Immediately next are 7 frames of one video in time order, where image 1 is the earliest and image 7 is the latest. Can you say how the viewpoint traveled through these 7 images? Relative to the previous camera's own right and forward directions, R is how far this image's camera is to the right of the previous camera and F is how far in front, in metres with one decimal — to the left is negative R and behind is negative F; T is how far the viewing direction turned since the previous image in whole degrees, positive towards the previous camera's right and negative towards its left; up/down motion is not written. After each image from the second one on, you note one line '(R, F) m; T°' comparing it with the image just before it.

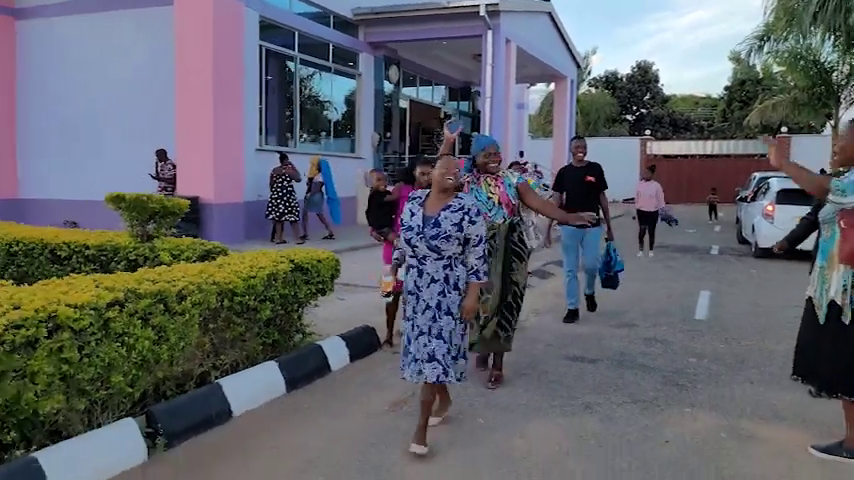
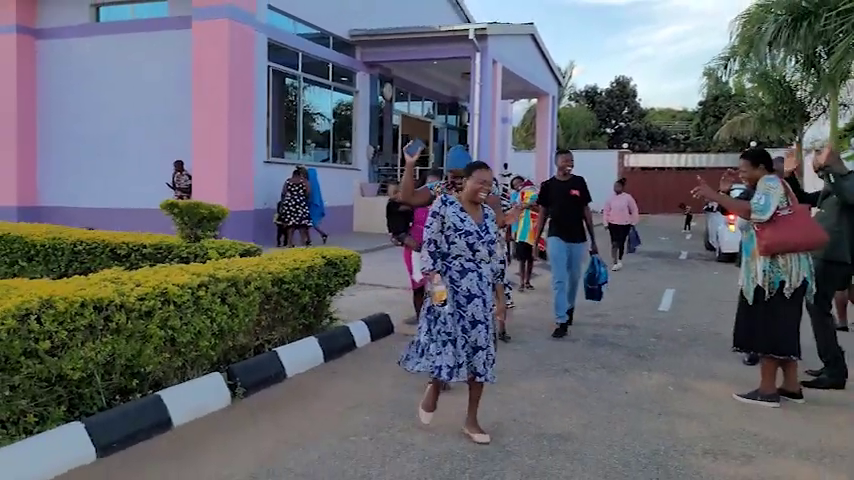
(-0.3, -1.2) m; +1°
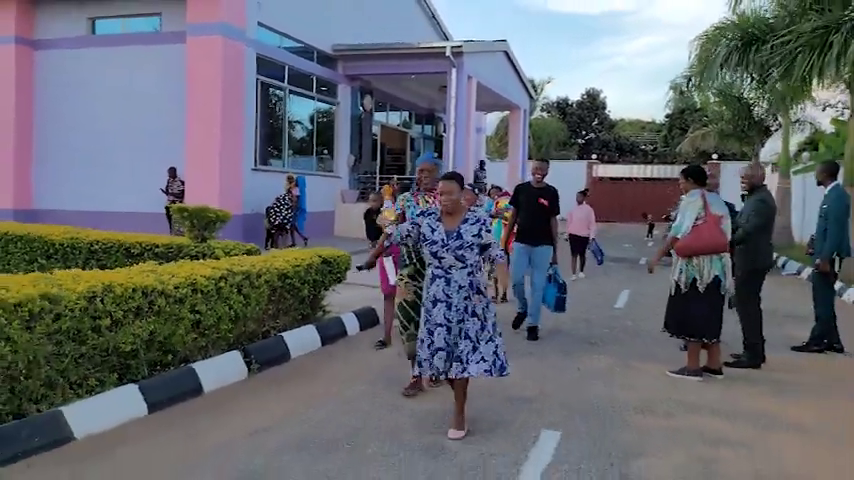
(-0.1, -1.0) m; +2°
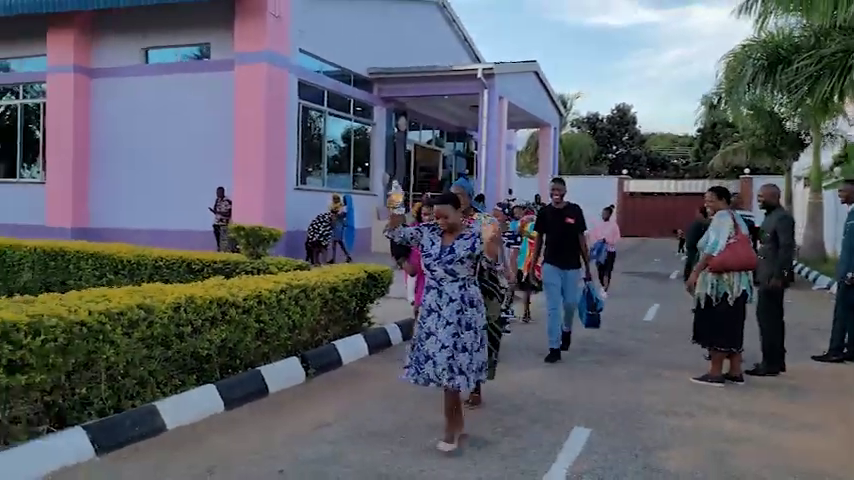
(-0.1, -0.6) m; -2°
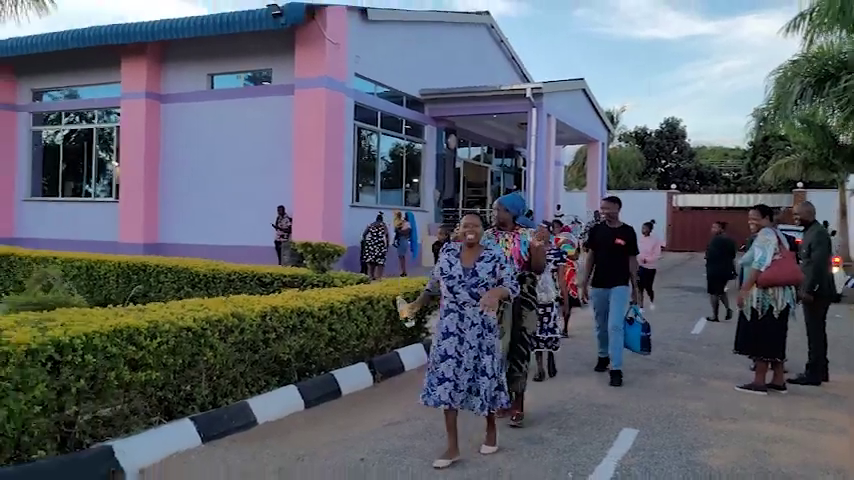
(-0.1, -0.6) m; -4°
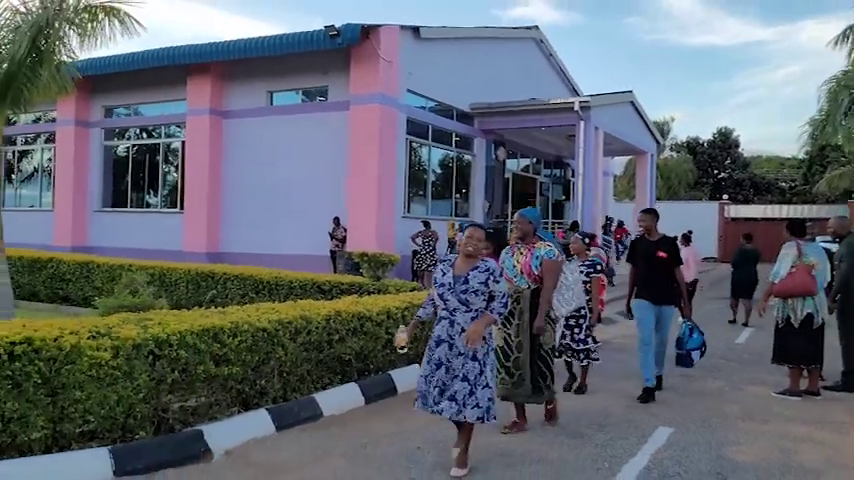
(0.0, -0.5) m; -4°
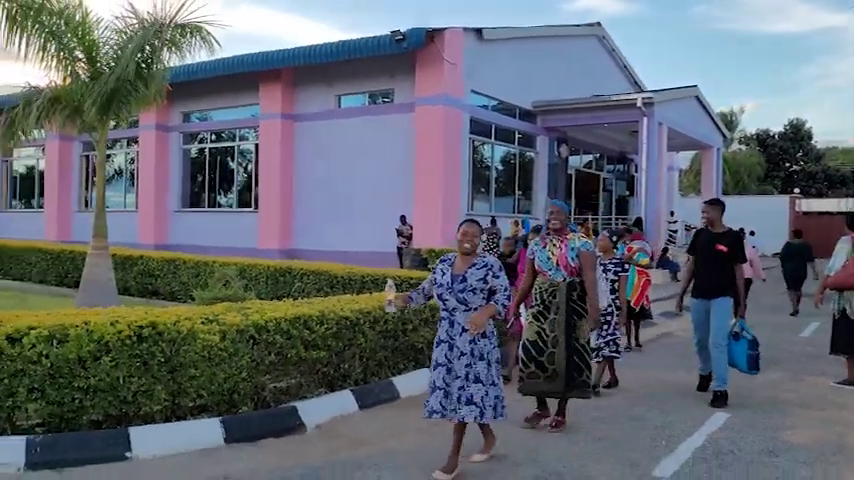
(-0.1, -0.5) m; -5°
